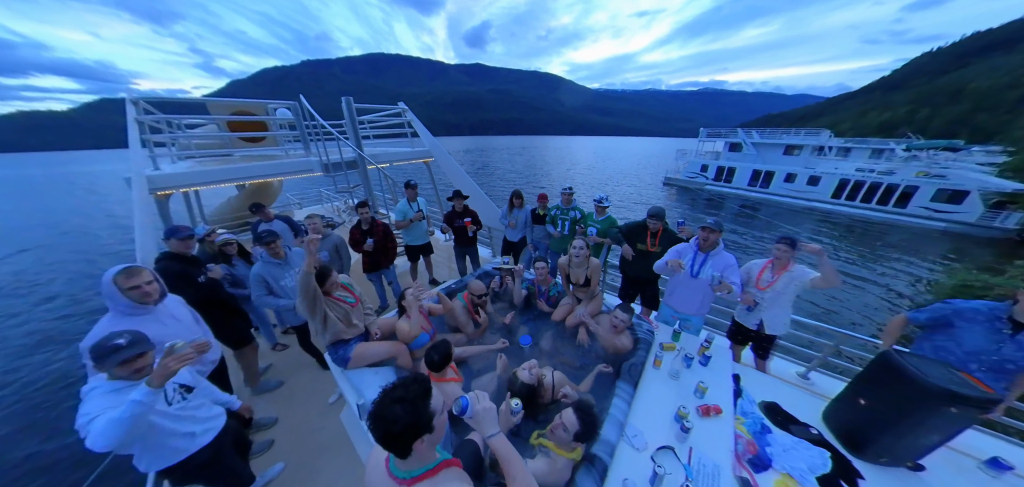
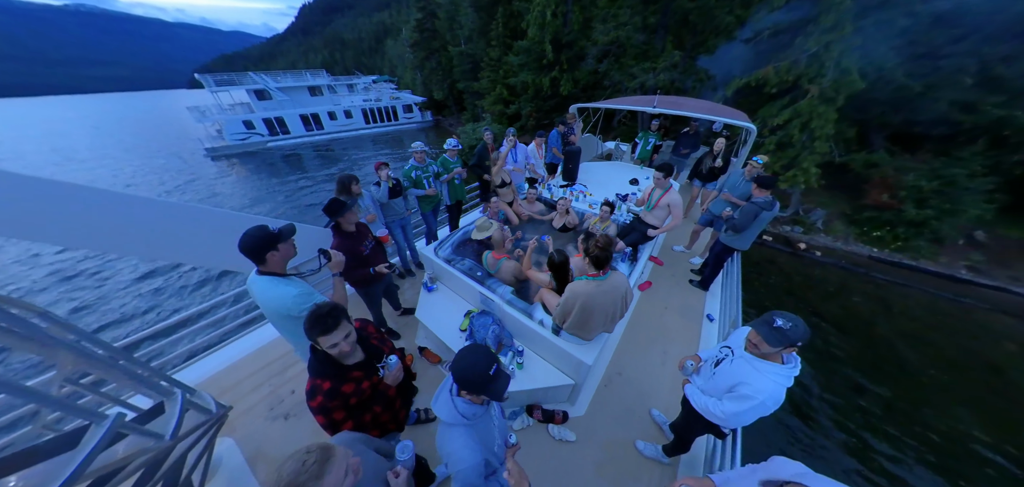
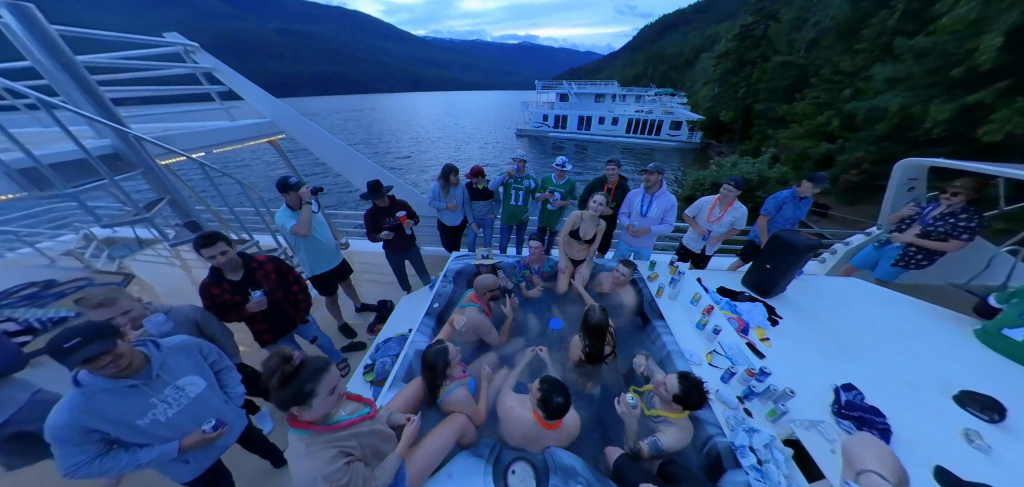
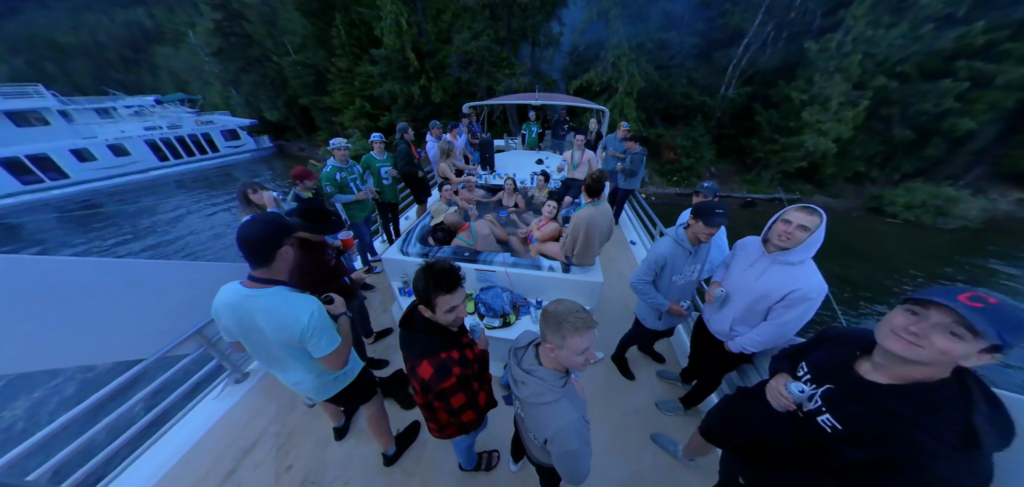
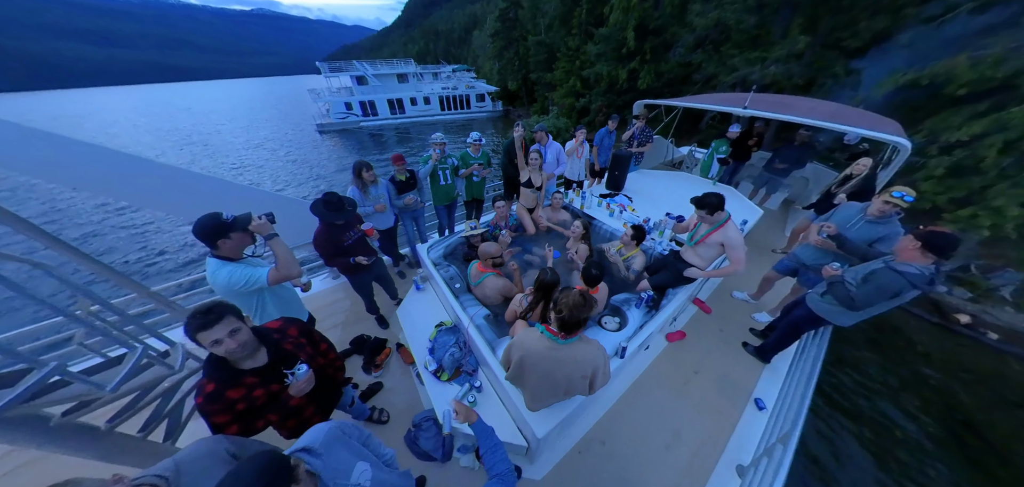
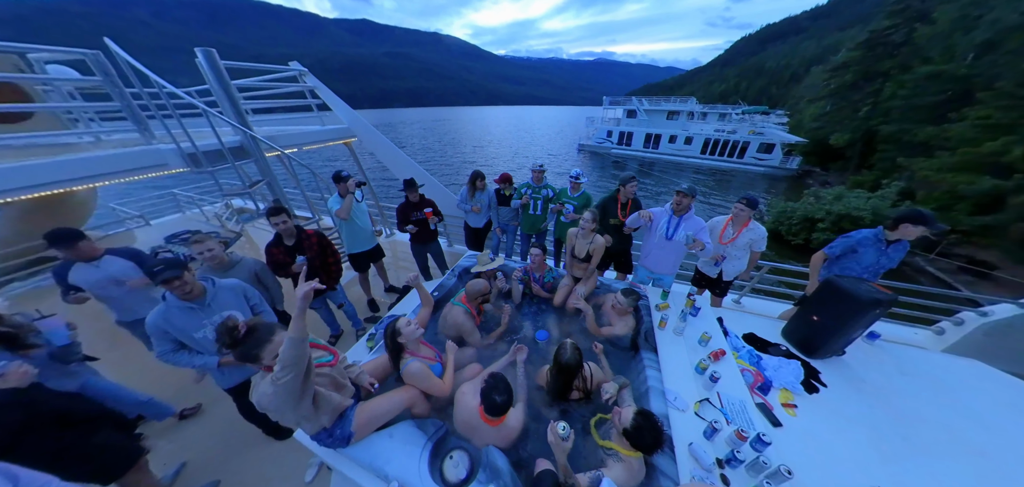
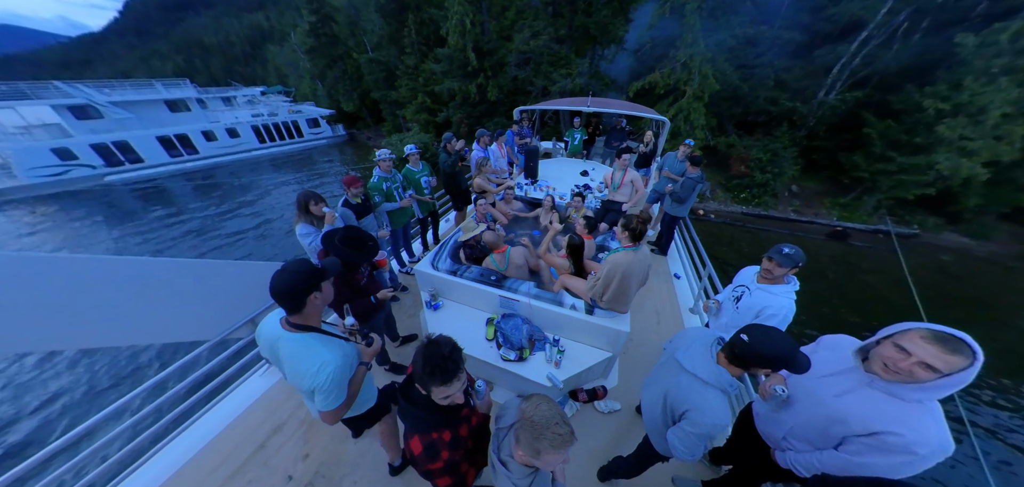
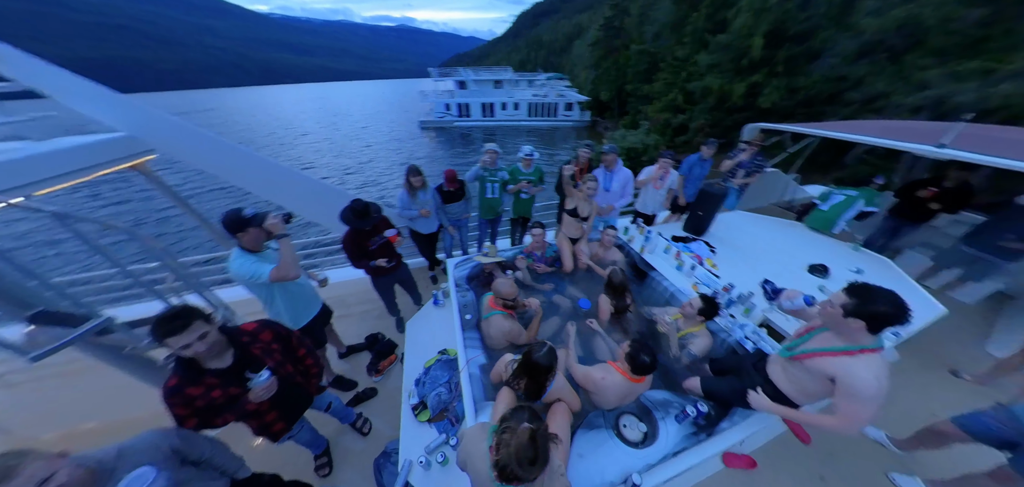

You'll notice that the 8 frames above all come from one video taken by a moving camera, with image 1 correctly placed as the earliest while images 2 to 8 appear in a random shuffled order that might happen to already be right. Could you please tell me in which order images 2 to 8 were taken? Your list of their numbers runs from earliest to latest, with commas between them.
6, 3, 8, 5, 2, 7, 4
